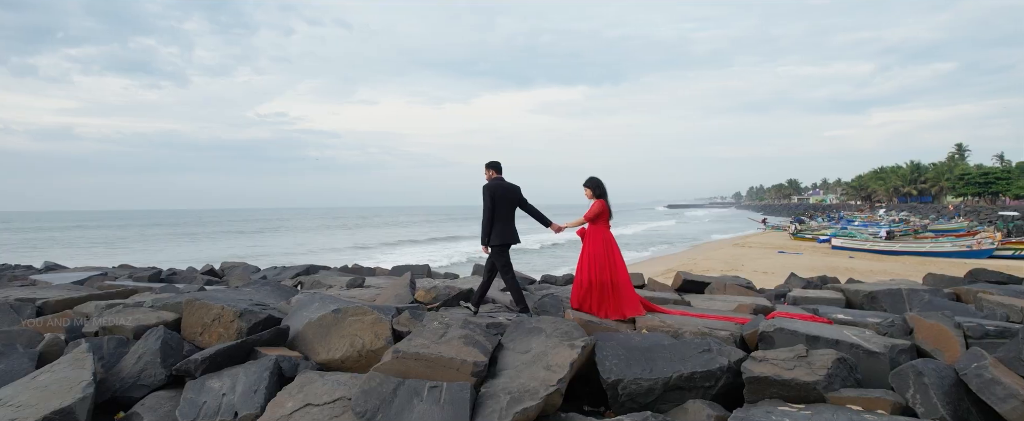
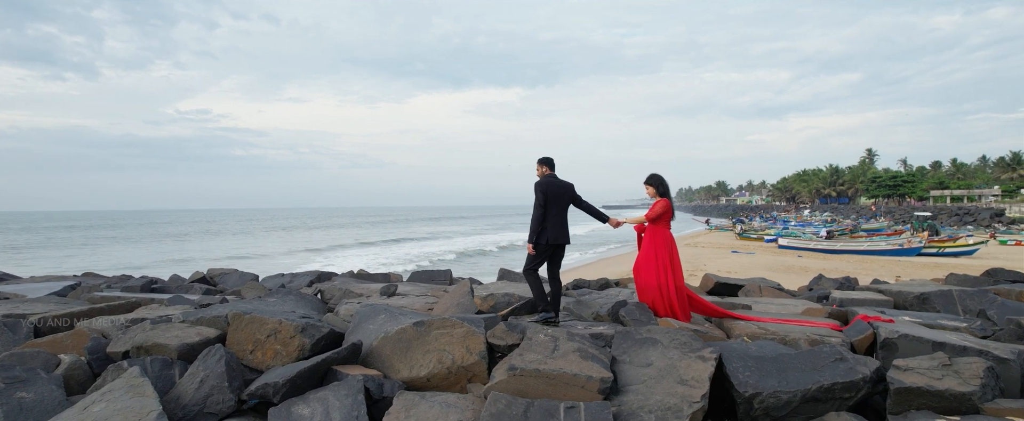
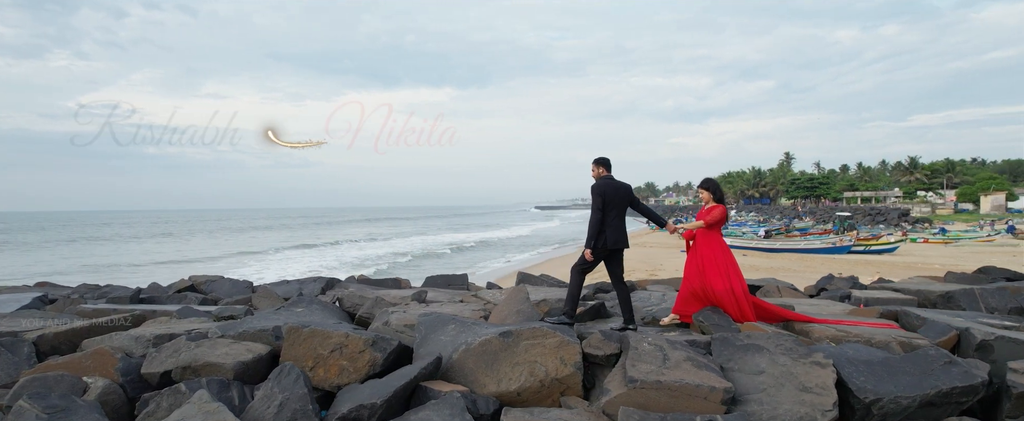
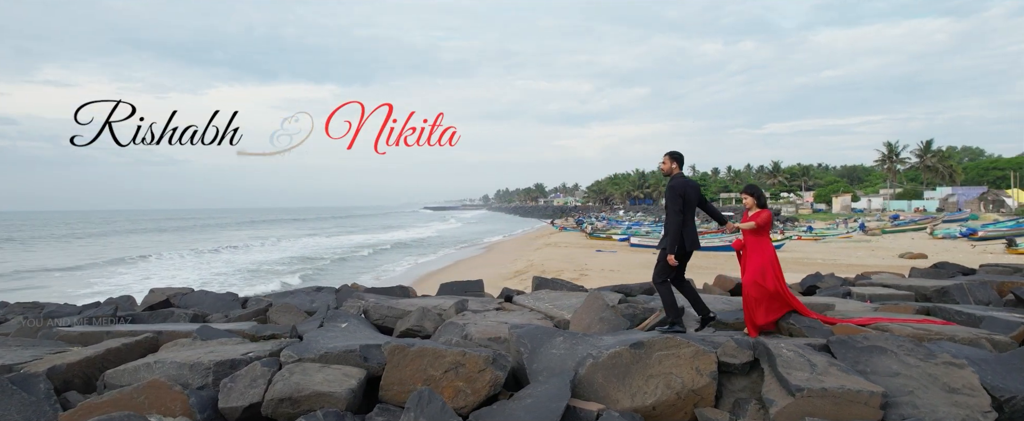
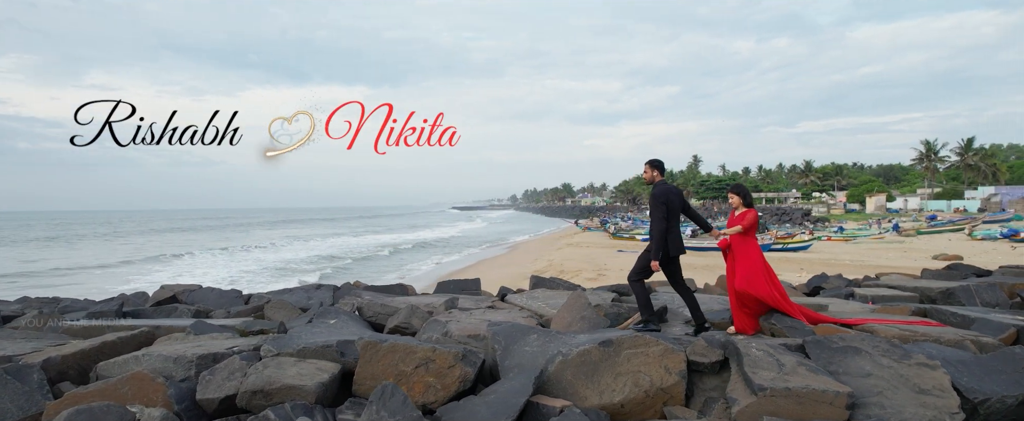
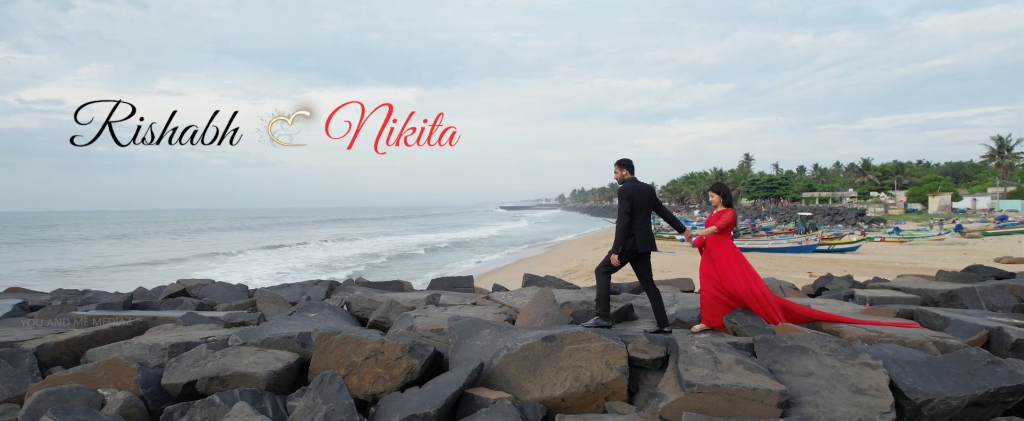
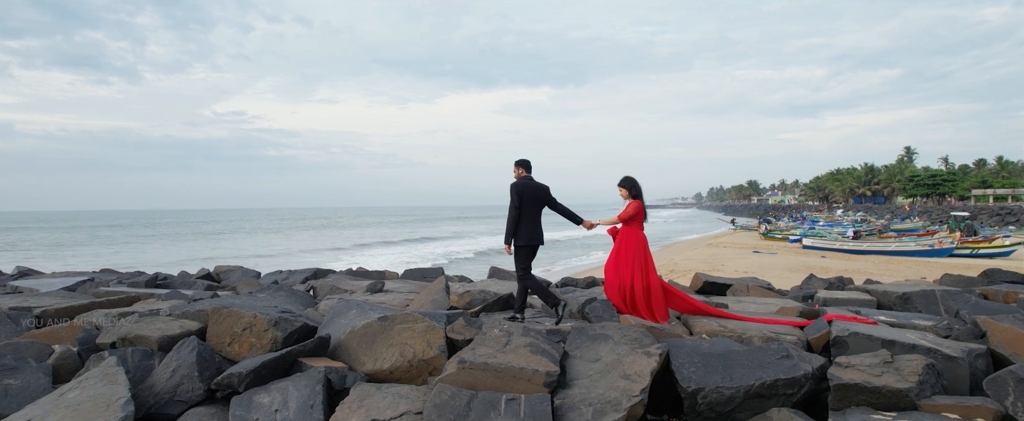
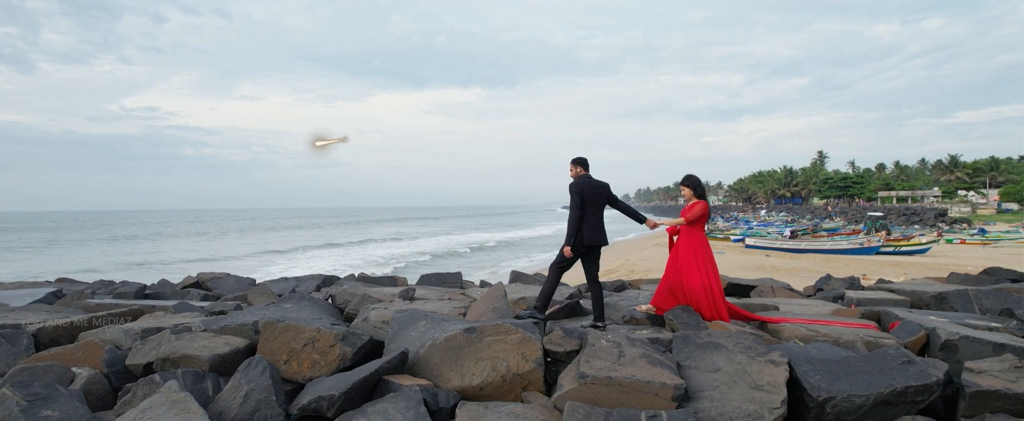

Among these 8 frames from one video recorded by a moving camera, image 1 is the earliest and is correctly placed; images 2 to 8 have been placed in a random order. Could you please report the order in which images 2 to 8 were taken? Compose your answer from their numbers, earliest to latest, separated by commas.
7, 2, 8, 3, 6, 5, 4
